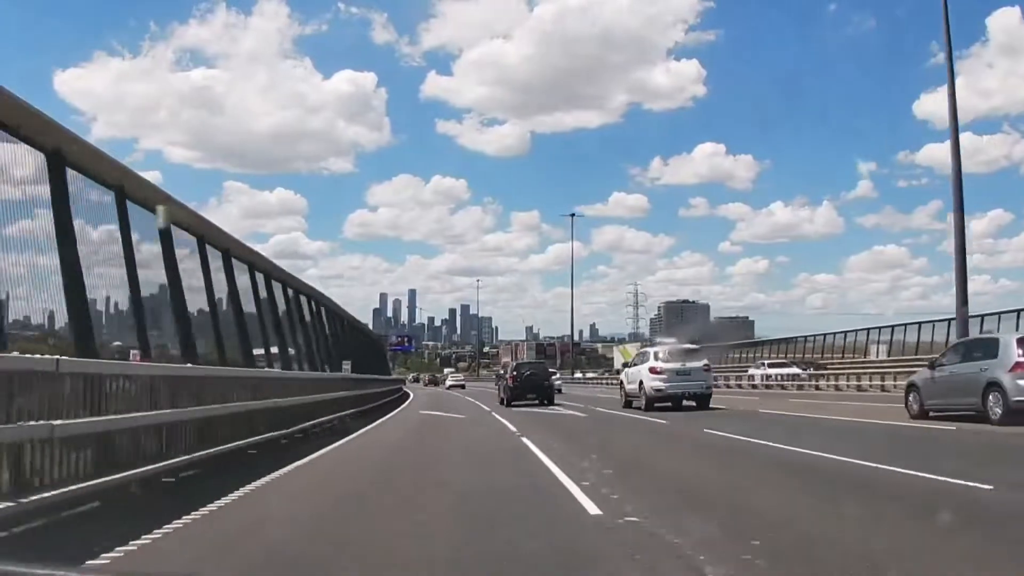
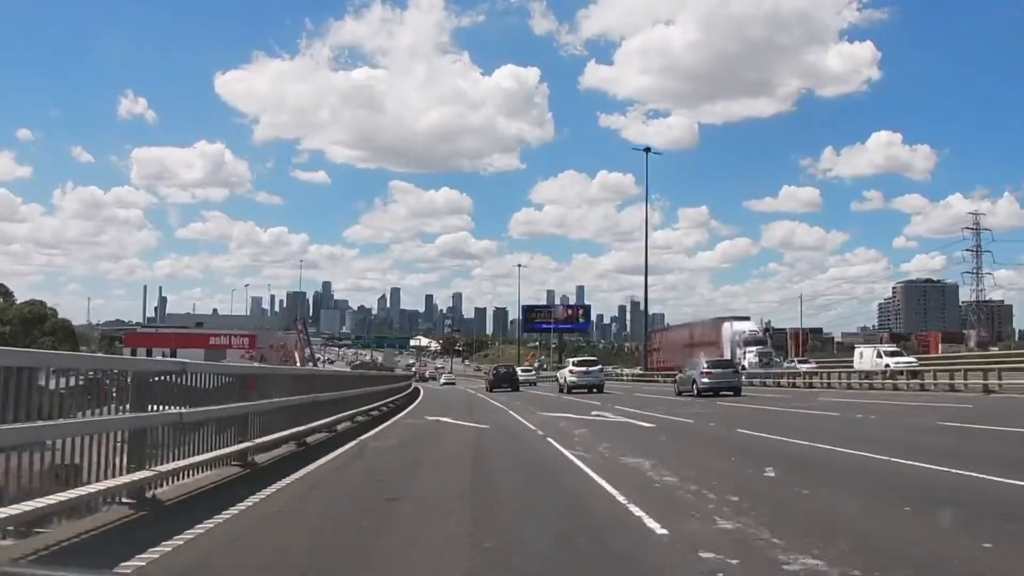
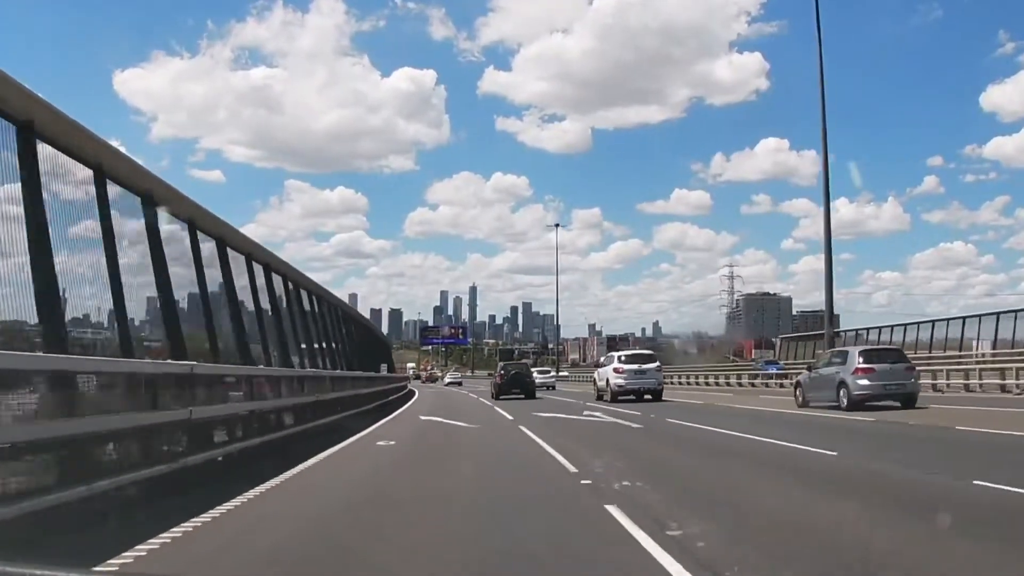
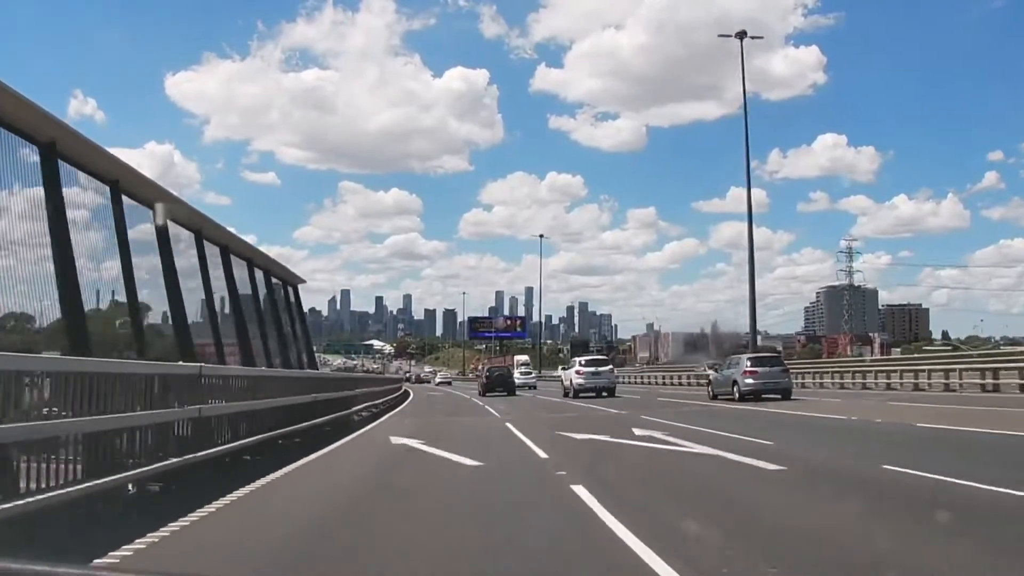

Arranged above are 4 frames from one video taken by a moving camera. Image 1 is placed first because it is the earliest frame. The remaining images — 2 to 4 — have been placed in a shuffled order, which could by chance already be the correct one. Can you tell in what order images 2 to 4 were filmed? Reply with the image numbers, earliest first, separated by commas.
3, 4, 2
